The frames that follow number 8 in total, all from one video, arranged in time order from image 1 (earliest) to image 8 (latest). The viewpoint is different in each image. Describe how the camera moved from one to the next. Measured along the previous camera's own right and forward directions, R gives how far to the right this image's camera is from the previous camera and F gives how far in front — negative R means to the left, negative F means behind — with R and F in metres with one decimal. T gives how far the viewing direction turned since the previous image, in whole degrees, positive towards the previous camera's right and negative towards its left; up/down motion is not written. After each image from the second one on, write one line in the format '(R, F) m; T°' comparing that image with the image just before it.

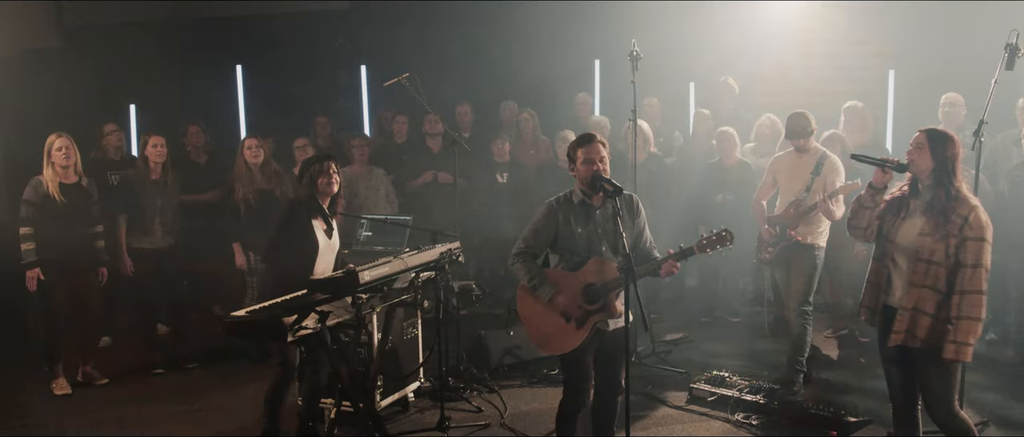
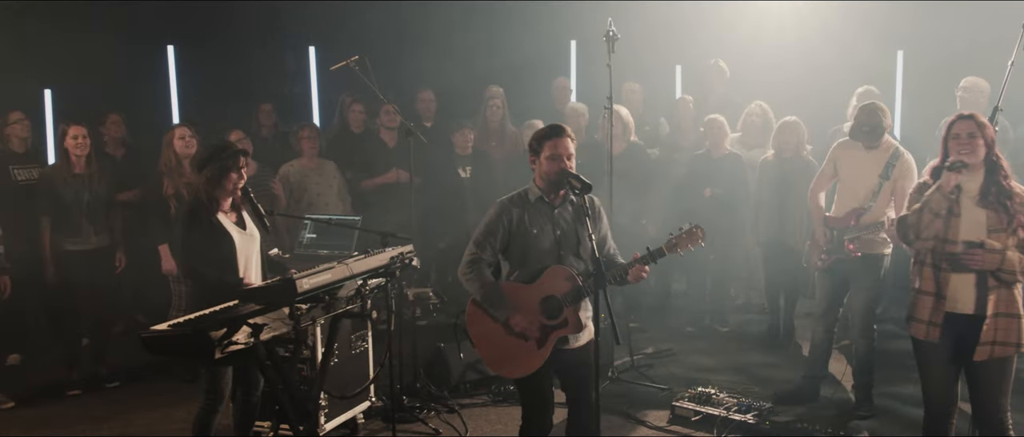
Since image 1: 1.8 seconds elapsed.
(+0.3, +0.7) m; 0°
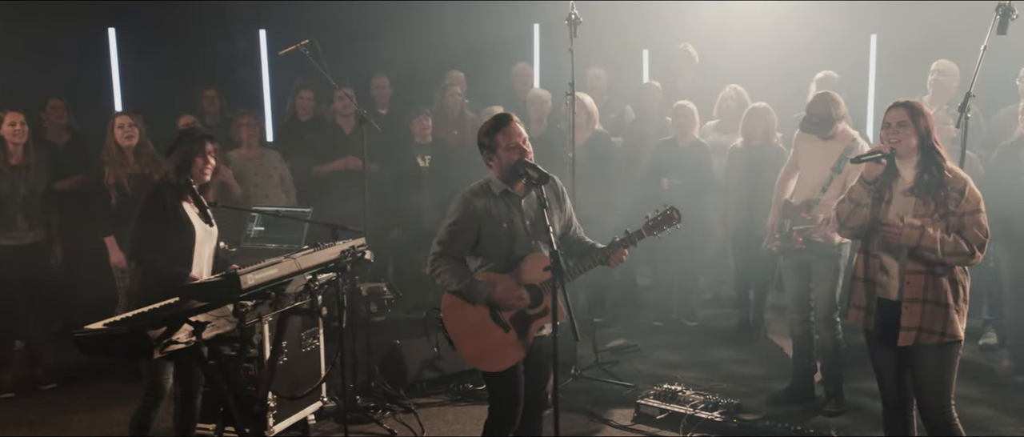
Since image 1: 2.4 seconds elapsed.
(+0.2, +0.2) m; +1°
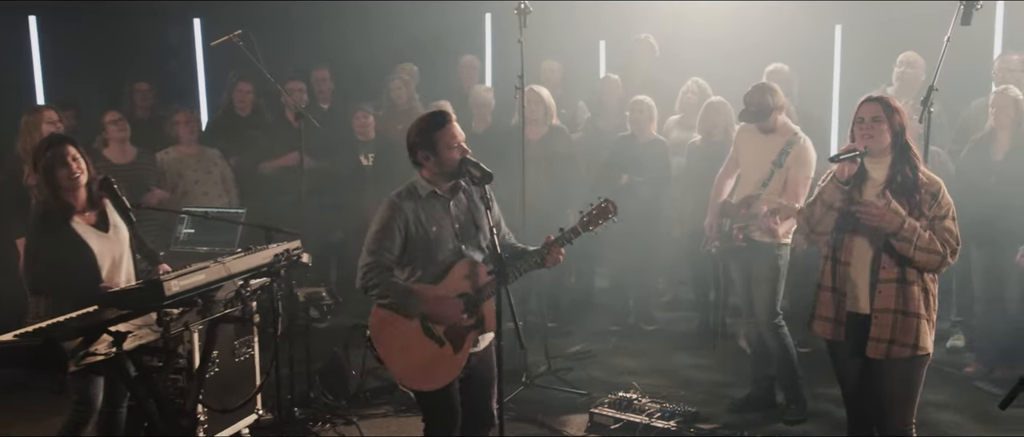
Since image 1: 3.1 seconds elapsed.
(+0.2, +0.3) m; +1°
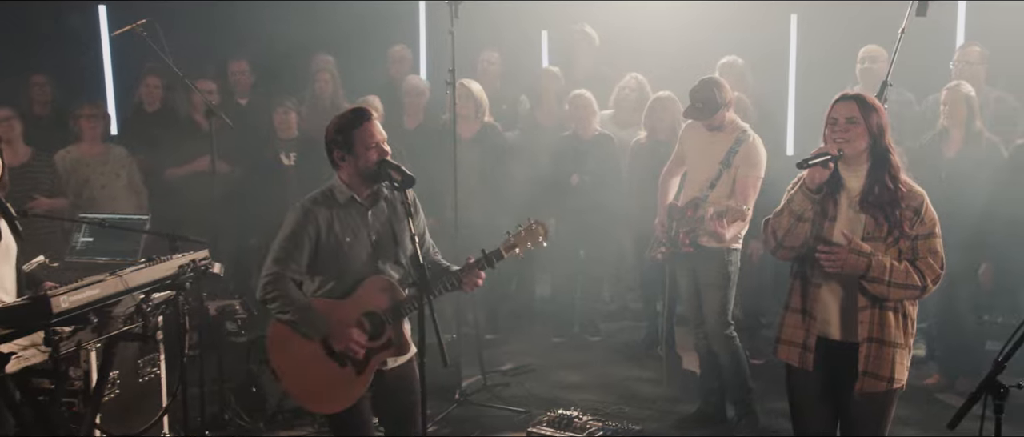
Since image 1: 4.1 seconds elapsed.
(+0.3, +0.4) m; +2°
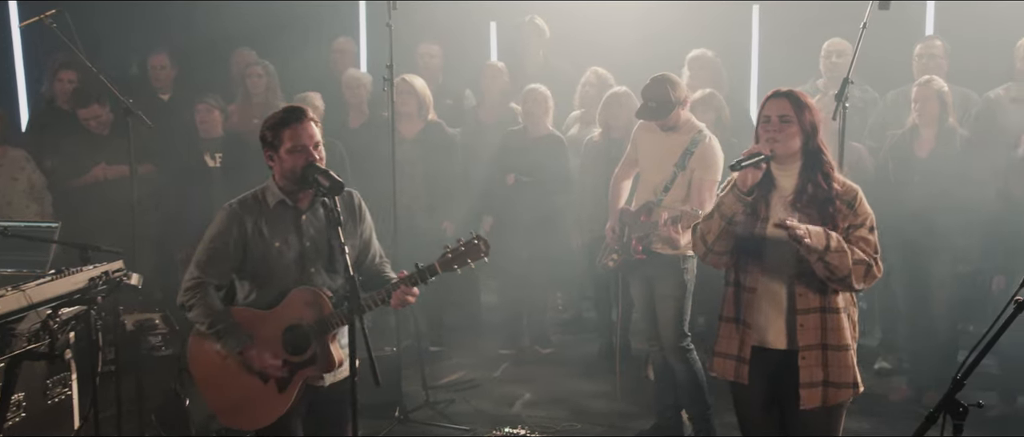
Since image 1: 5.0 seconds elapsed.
(+0.2, +0.3) m; +1°
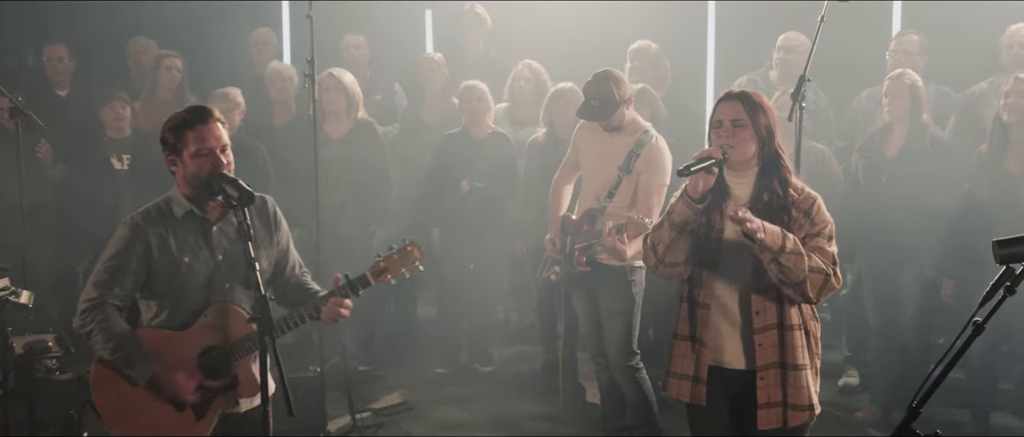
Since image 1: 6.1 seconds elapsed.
(+0.3, +0.4) m; +1°
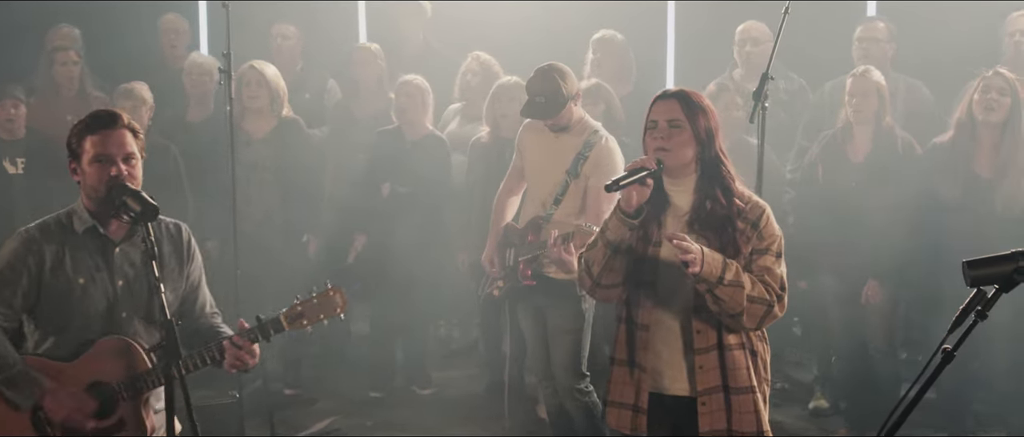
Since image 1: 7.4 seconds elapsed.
(+0.2, +0.4) m; +1°
